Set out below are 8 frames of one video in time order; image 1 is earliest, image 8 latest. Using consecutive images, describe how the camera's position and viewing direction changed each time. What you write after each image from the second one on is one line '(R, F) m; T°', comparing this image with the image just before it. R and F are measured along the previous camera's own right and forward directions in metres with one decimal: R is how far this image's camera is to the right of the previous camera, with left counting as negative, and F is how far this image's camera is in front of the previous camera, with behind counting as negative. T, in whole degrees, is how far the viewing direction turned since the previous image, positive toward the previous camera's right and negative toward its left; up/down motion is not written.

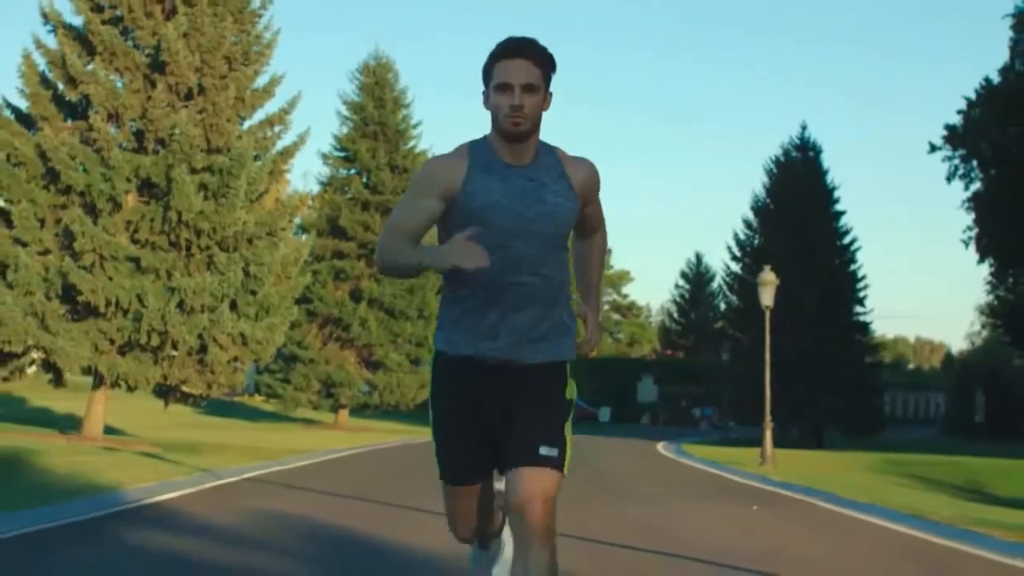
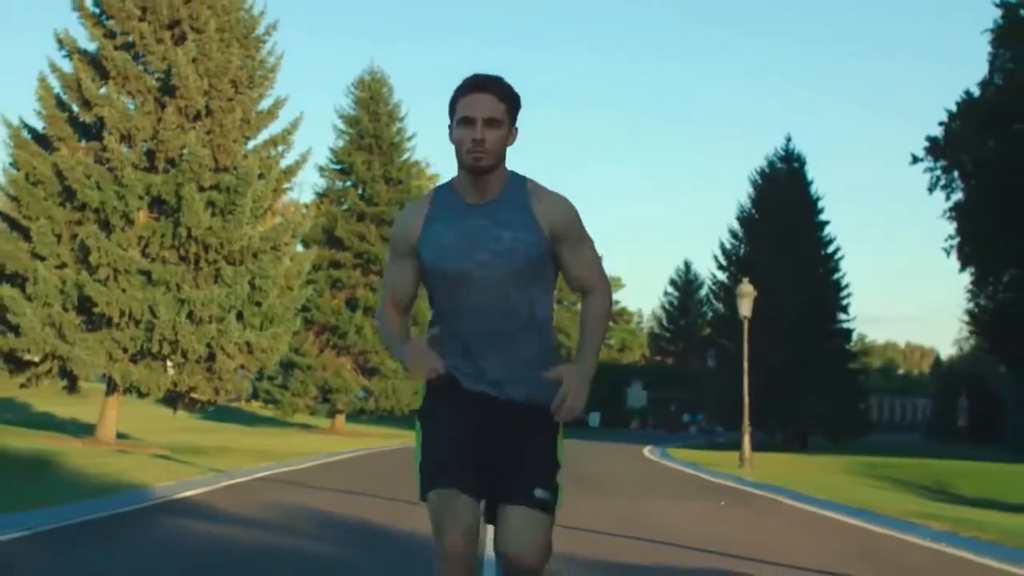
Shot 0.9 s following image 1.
(0.0, -1.7) m; 0°
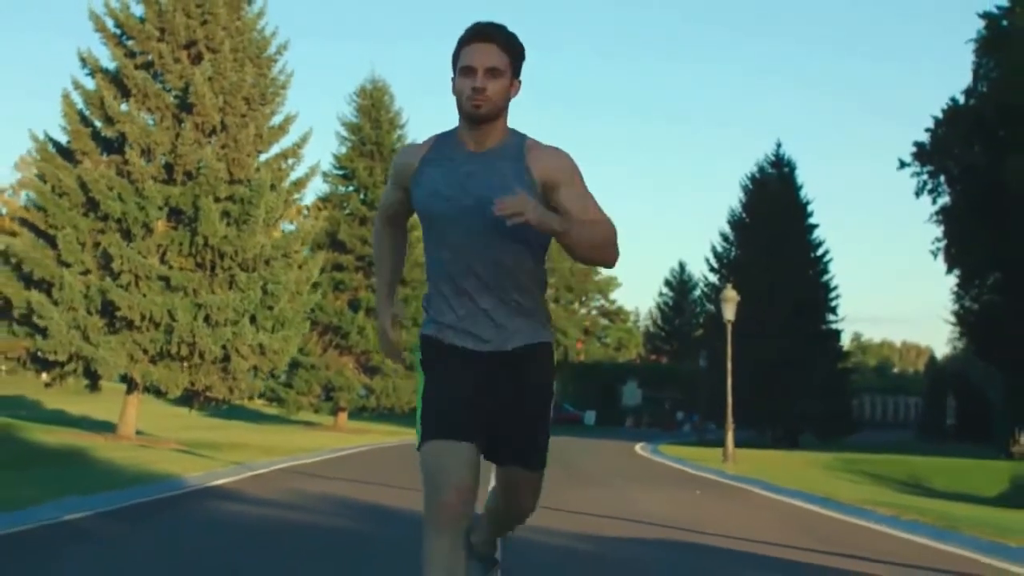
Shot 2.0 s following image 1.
(0.0, -1.9) m; 0°
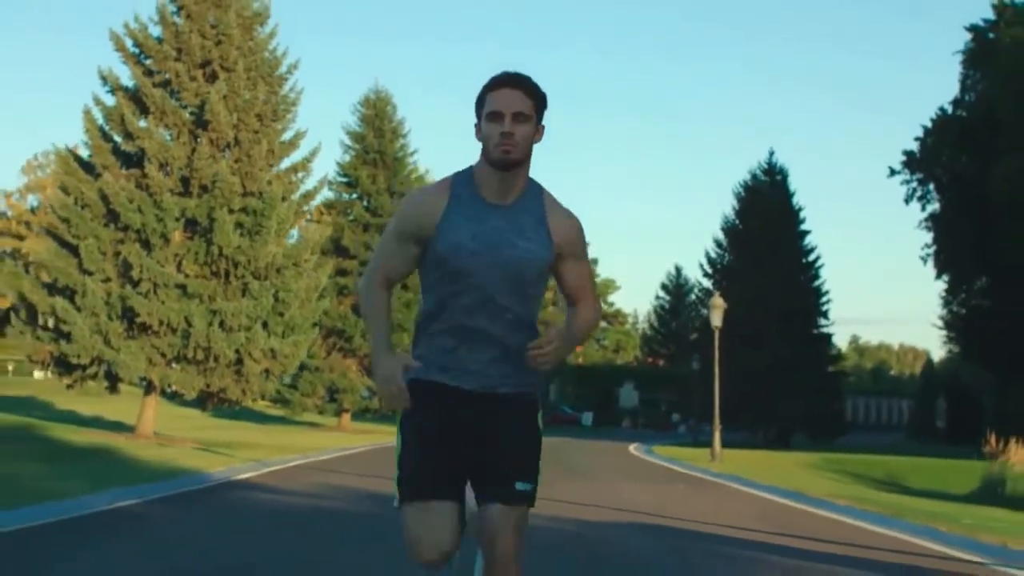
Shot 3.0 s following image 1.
(0.0, -1.8) m; 0°
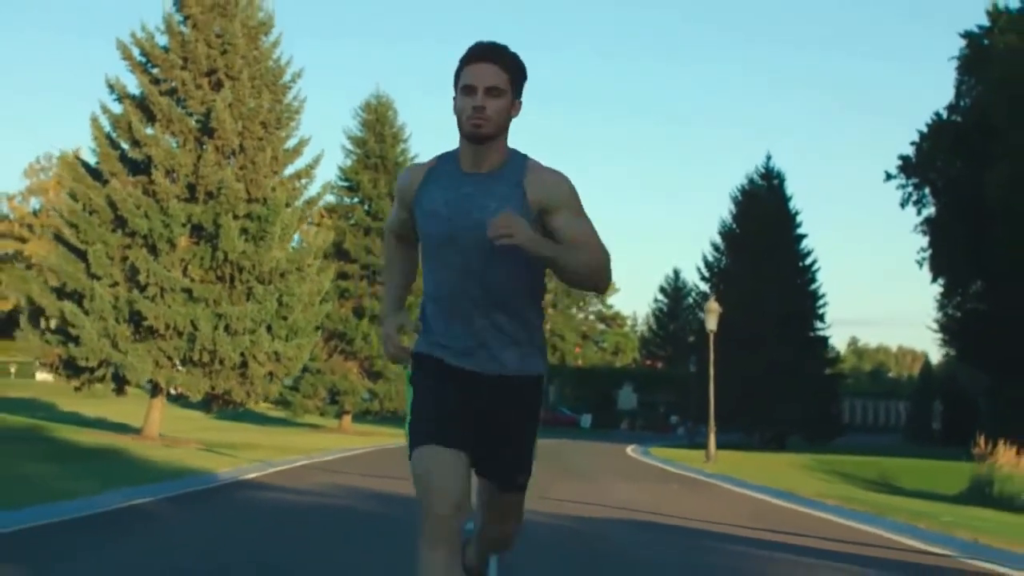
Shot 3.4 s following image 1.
(0.0, -0.7) m; 0°
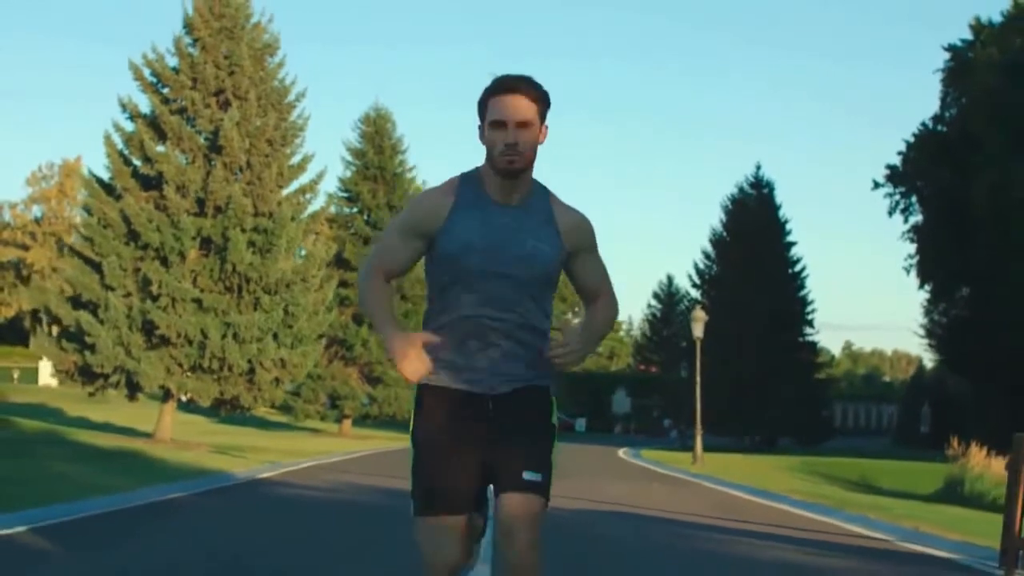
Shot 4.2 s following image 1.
(0.0, -1.7) m; 0°
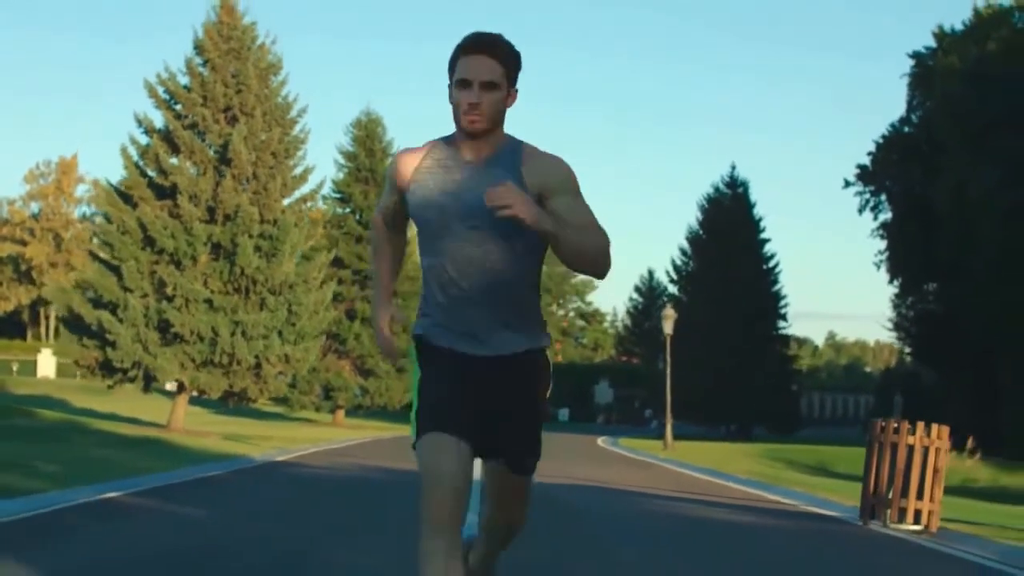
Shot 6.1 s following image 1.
(0.0, -3.3) m; +1°
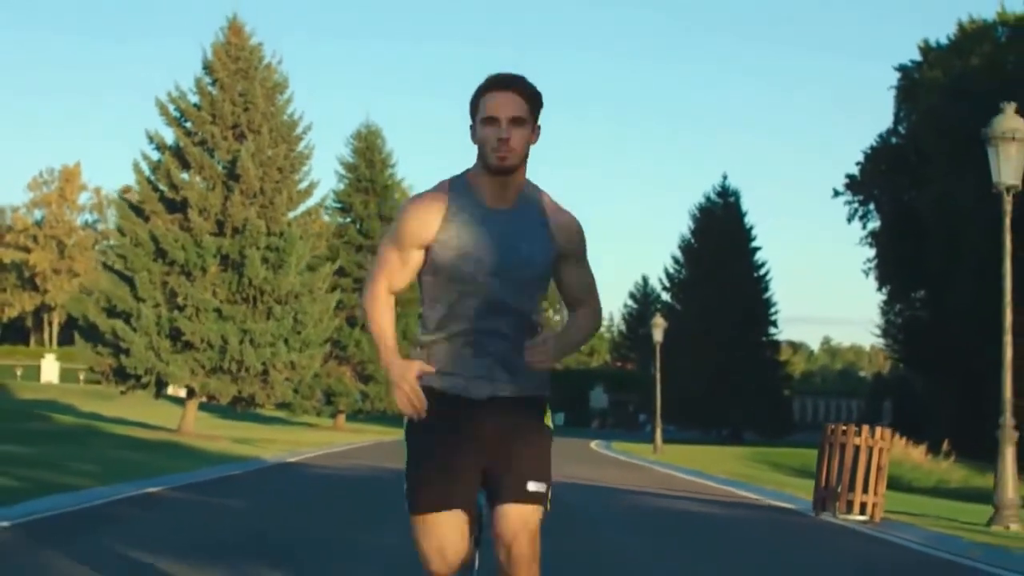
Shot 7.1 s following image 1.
(0.0, -1.8) m; 0°
